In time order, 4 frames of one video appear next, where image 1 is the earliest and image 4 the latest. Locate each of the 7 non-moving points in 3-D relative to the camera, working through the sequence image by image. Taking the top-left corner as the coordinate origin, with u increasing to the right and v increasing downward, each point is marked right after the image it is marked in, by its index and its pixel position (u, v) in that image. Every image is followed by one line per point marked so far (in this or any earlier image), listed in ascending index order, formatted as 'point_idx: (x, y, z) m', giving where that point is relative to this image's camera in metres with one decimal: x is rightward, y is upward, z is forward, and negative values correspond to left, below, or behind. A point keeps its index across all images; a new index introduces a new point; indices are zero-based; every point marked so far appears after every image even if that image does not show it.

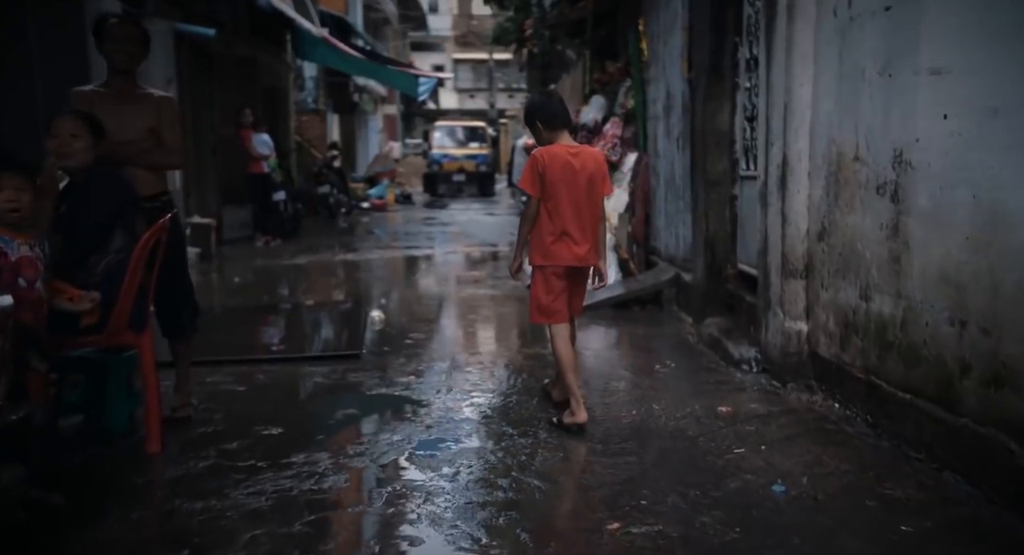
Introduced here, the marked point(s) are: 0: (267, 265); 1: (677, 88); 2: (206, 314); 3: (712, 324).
0: (-2.8, +0.2, +12.9) m
1: (+1.3, +1.4, +8.4) m
2: (-2.6, -0.3, +9.5) m
3: (+1.3, -0.3, +7.0) m
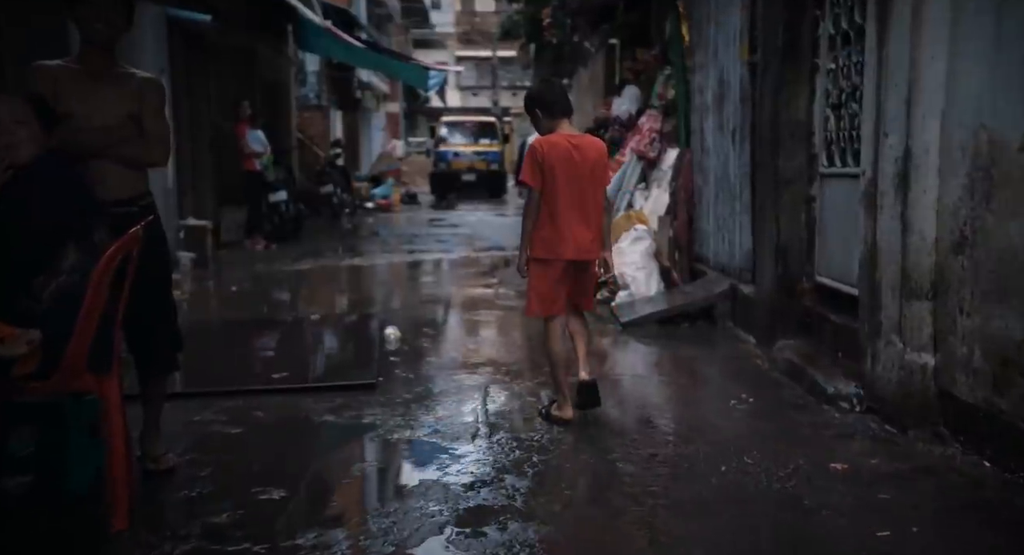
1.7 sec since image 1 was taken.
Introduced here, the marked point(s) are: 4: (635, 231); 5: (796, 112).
0: (-2.6, +0.1, +11.9) m
1: (+1.5, +1.3, +7.4) m
2: (-2.4, -0.4, +8.5) m
3: (+1.5, -0.4, +6.0) m
4: (+1.0, +0.4, +8.7) m
5: (+1.5, +0.9, +6.0) m
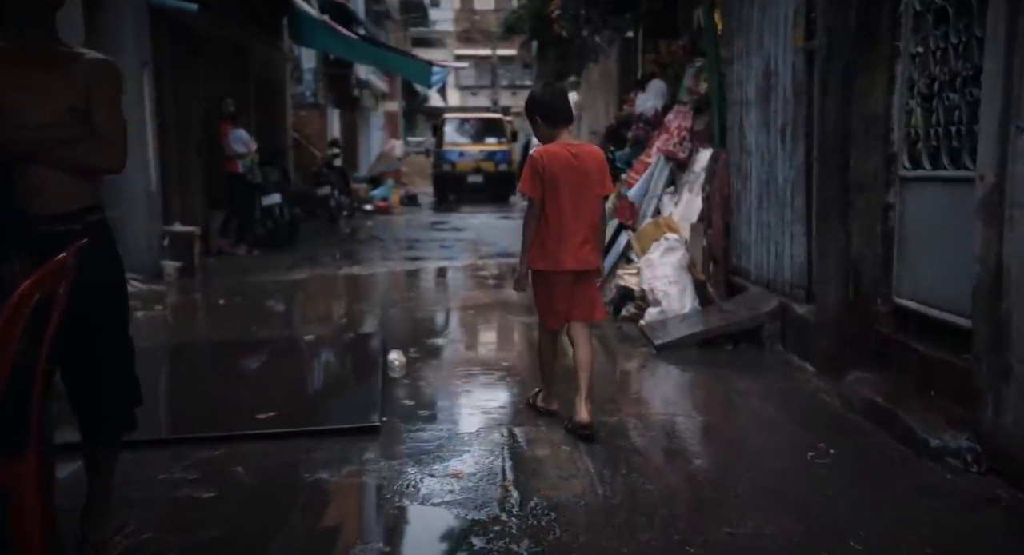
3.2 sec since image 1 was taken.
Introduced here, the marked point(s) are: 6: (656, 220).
0: (-2.5, 0.0, +11.1) m
1: (+1.6, +1.2, +6.5) m
2: (-2.3, -0.5, +7.6) m
3: (+1.6, -0.5, +5.1) m
4: (+1.1, +0.3, +7.8) m
5: (+1.7, +0.8, +5.2) m
6: (+1.1, +0.4, +8.3) m
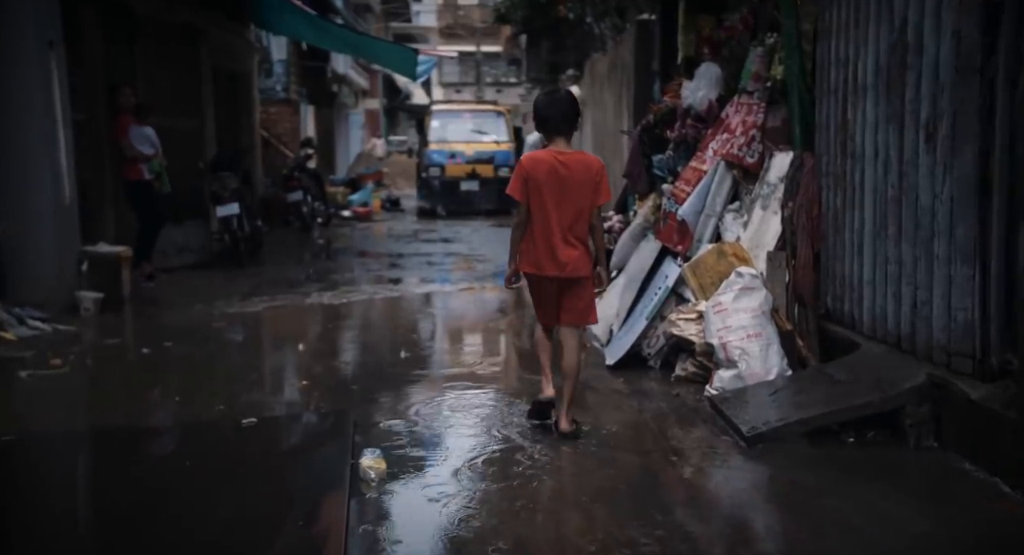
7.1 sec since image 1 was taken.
0: (-2.4, -0.3, +8.9) m
1: (+1.7, +1.0, +4.5) m
2: (-2.2, -0.8, +5.5) m
3: (+1.7, -0.8, +3.1) m
4: (+1.2, 0.0, +5.8) m
5: (+1.8, +0.5, +3.1) m
6: (+1.2, +0.2, +6.2) m
